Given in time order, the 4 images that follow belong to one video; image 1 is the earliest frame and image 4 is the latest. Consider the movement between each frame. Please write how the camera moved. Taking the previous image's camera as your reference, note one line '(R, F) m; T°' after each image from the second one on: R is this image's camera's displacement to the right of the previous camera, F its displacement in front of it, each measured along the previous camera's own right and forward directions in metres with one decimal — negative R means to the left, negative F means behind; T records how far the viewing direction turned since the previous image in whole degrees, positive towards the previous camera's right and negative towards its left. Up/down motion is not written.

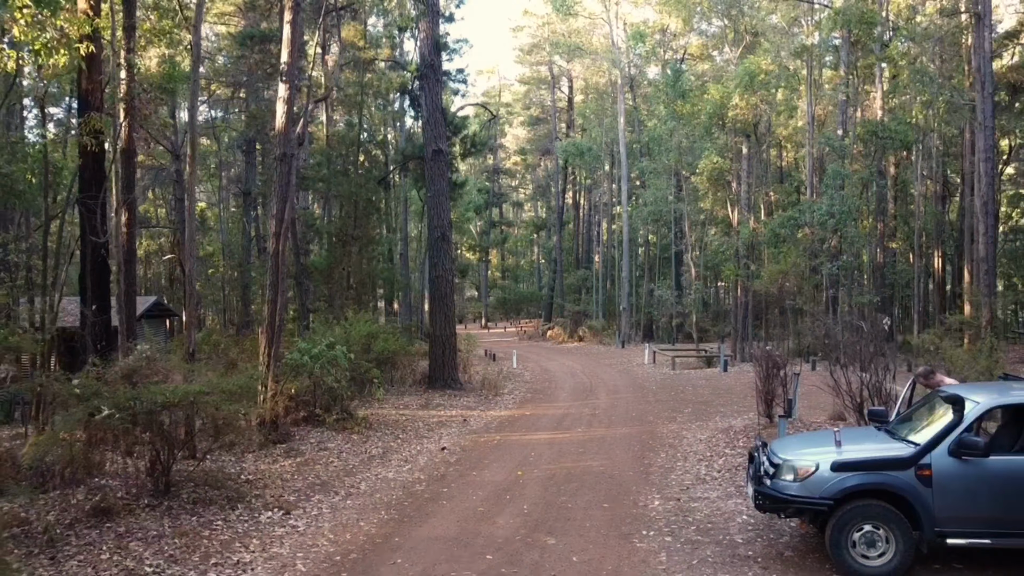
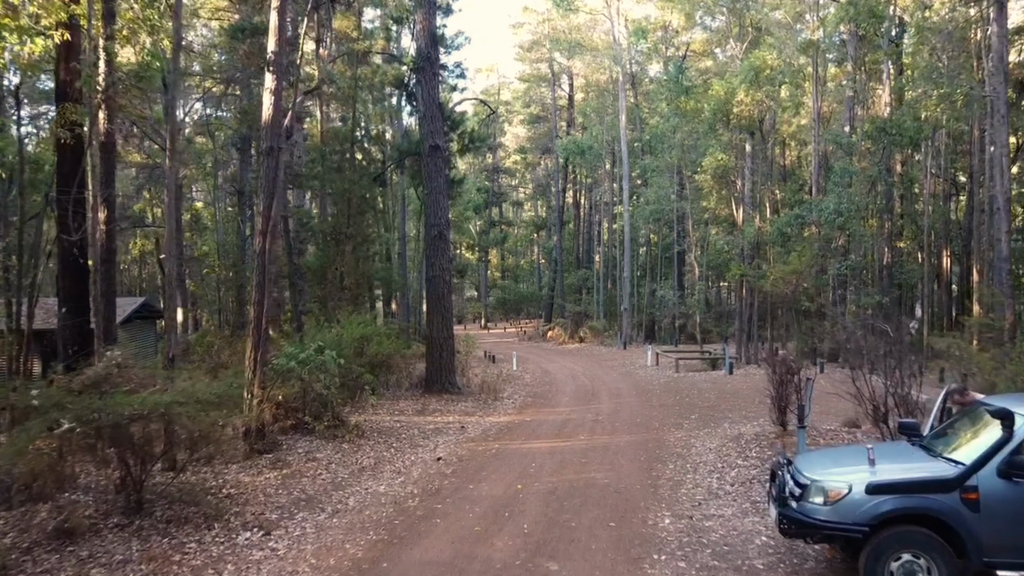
(0.0, +0.5) m; 0°
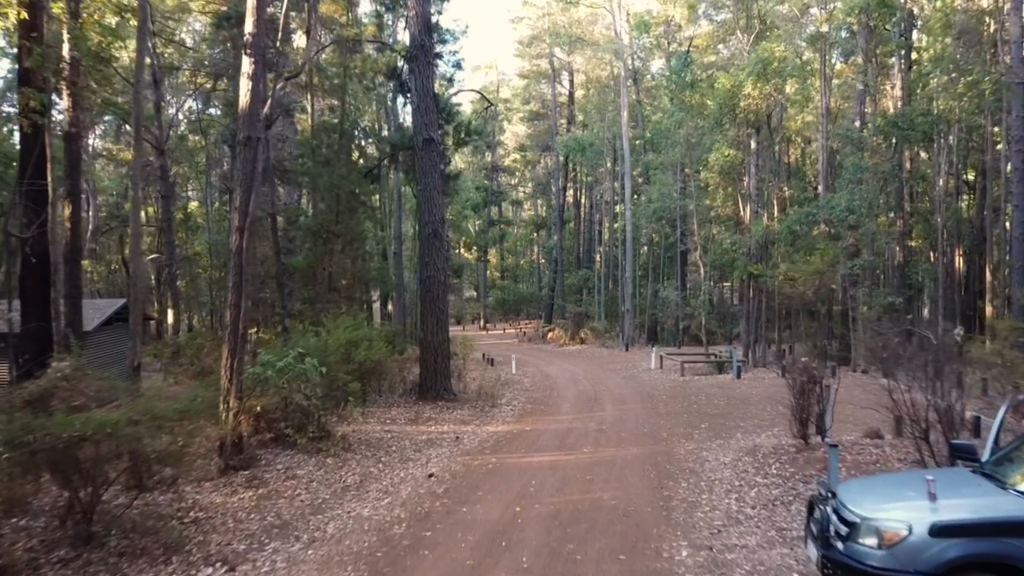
(0.0, +0.8) m; 0°
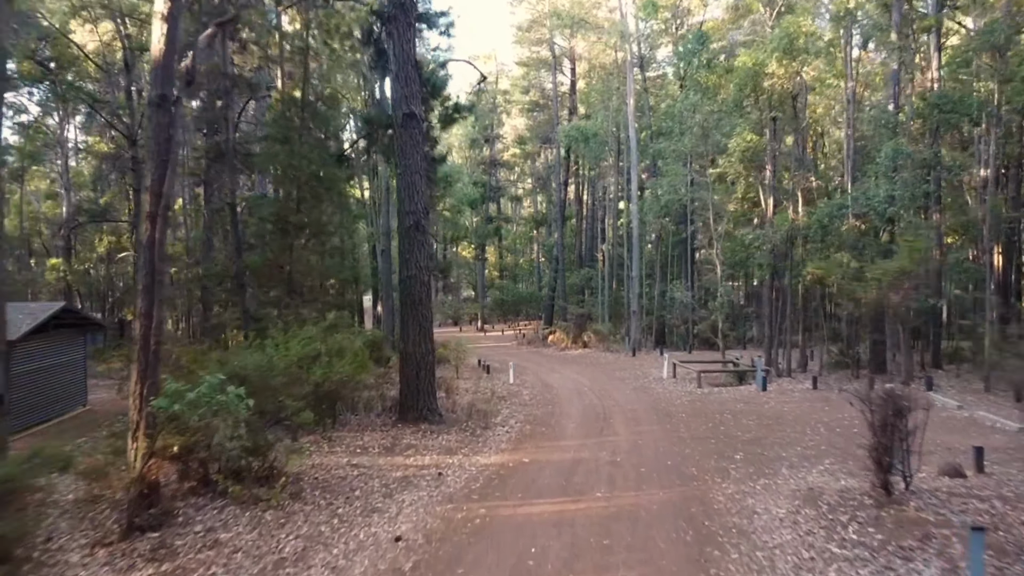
(+0.1, +2.2) m; 0°
